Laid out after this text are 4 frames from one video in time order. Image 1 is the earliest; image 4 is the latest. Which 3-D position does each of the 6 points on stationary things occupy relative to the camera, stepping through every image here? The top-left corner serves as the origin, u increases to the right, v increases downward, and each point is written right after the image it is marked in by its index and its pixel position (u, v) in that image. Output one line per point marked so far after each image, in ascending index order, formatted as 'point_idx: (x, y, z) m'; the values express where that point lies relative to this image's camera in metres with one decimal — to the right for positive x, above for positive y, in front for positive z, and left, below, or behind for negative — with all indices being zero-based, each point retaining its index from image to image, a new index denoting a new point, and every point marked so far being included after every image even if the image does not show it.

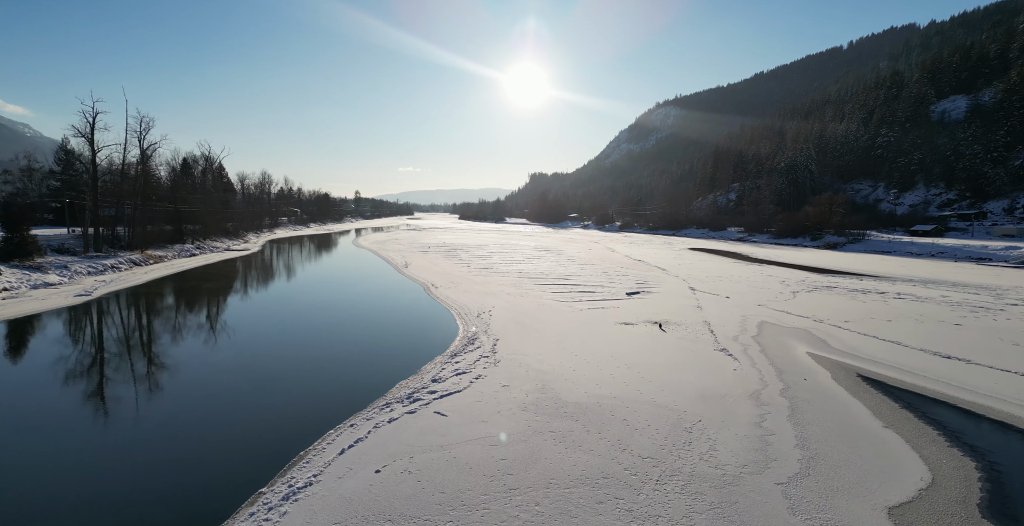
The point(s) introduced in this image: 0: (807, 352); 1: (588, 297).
0: (+6.4, -1.9, +9.9) m
1: (+2.9, -1.3, +16.9) m
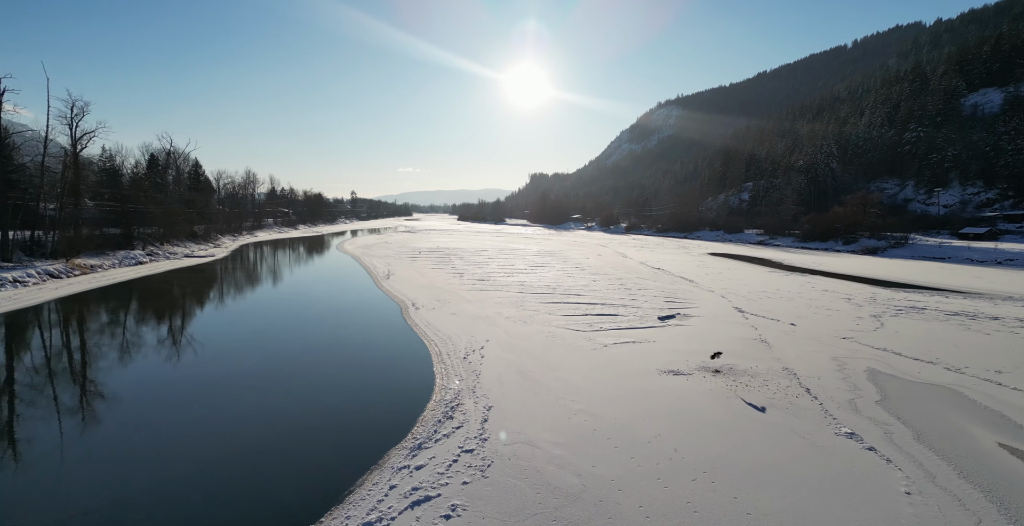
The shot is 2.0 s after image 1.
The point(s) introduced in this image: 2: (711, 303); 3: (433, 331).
0: (+6.4, -2.3, +6.0) m
1: (+2.9, -1.8, +13.1) m
2: (+7.1, -1.4, +16.2) m
3: (-2.4, -2.0, +12.9) m
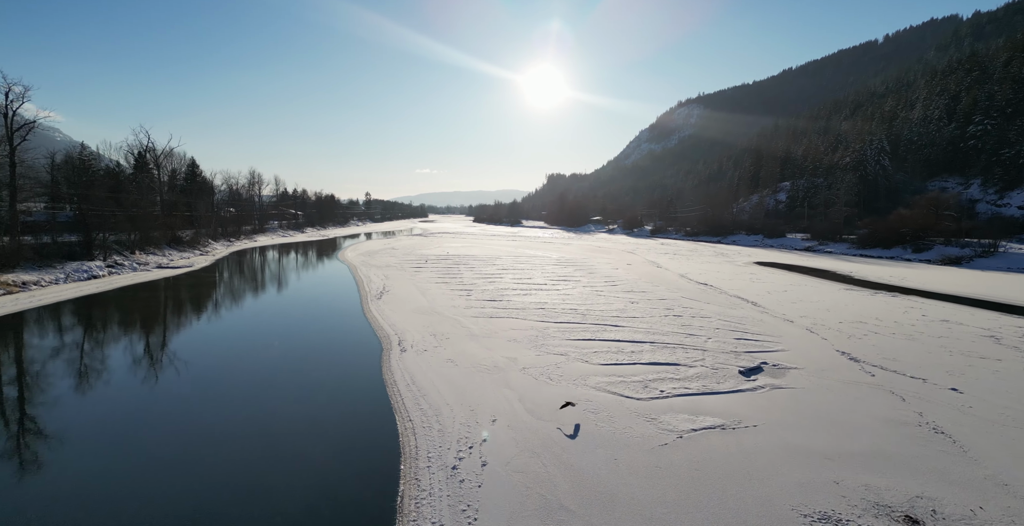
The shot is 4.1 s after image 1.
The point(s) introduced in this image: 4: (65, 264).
0: (+6.5, -3.0, +1.8) m
1: (+3.2, -2.4, +9.0) m
2: (+7.6, -2.0, +12.0) m
3: (-2.0, -2.6, +8.9) m
4: (-19.3, -0.1, +19.9) m
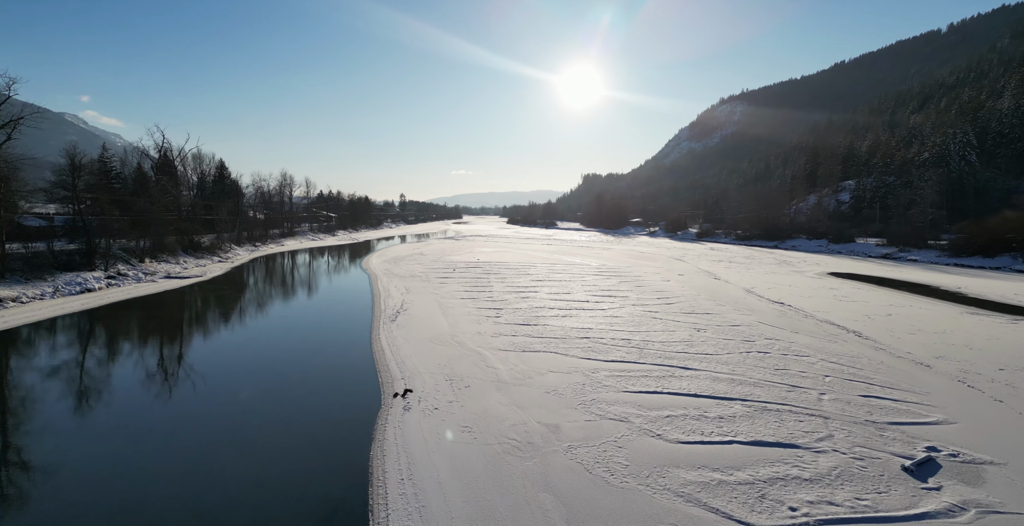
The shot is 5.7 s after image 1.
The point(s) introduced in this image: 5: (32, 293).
0: (+6.5, -3.5, -1.7) m
1: (+3.8, -2.9, +5.7) m
2: (+8.3, -2.6, +8.4) m
3: (-1.4, -3.1, +6.1) m
4: (-17.9, -0.5, +18.3) m
5: (-17.2, -1.0, +16.7) m
